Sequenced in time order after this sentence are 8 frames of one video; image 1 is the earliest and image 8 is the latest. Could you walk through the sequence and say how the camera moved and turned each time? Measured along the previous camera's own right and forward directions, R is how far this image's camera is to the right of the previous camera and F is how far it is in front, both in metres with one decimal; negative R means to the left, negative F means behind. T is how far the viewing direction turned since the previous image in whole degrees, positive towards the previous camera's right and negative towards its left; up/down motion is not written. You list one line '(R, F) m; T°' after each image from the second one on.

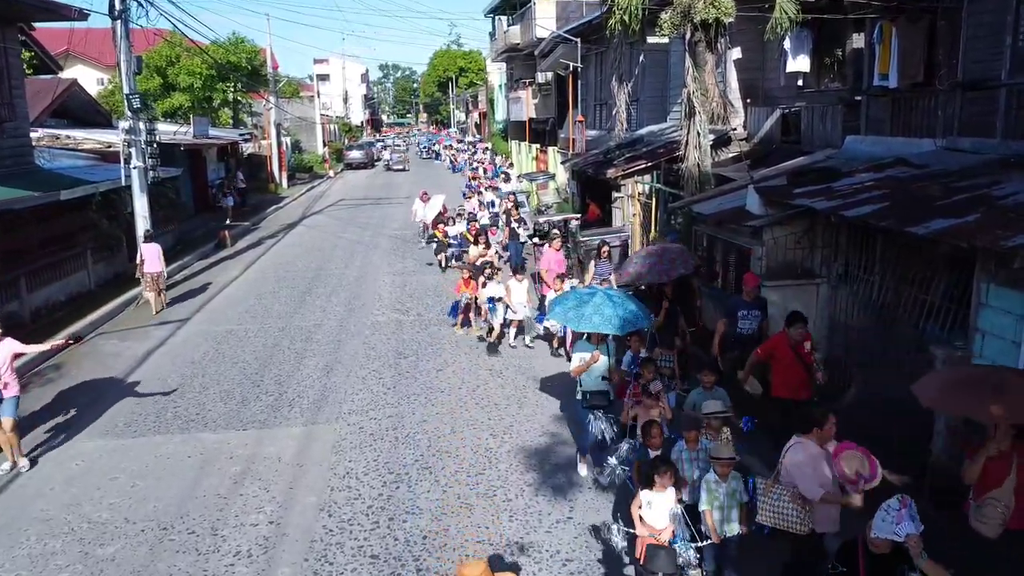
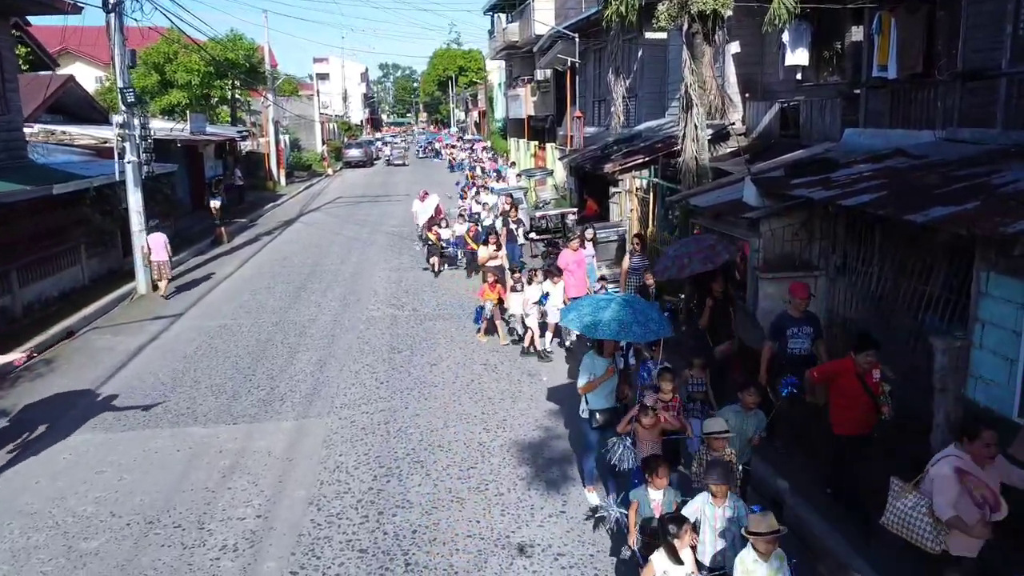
(+0.1, +0.1) m; 0°
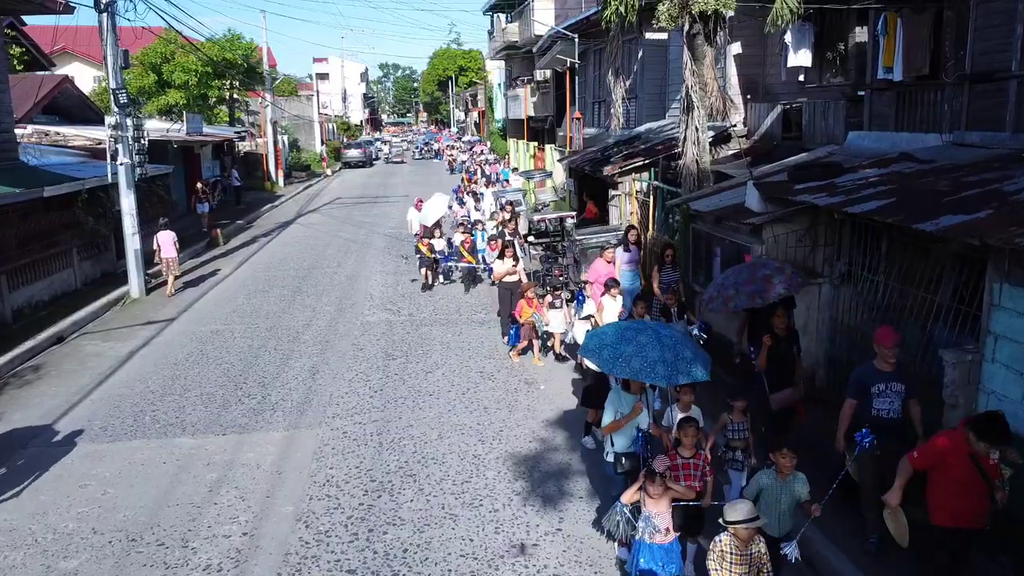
(0.0, +0.2) m; 0°
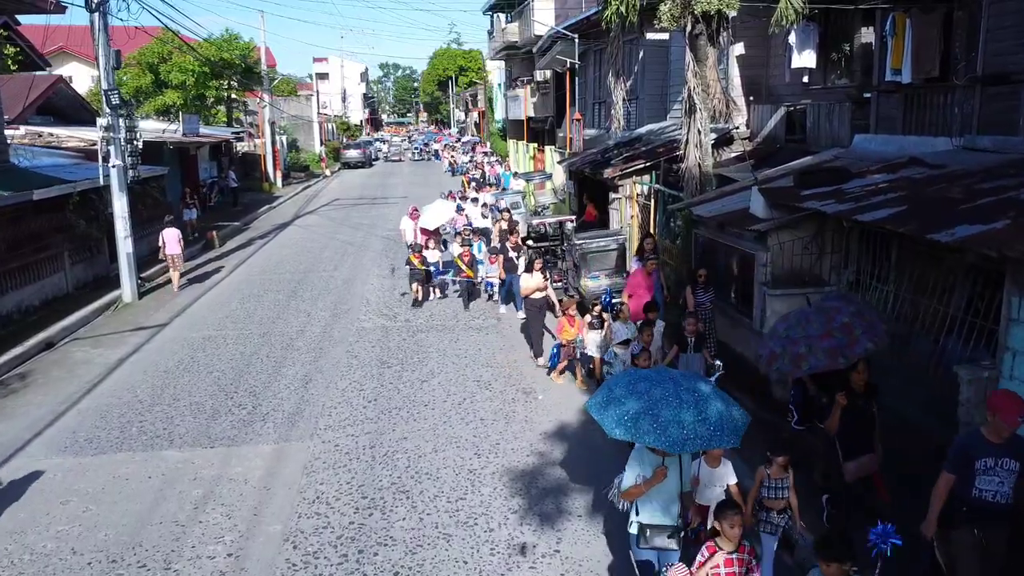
(0.0, +0.3) m; 0°
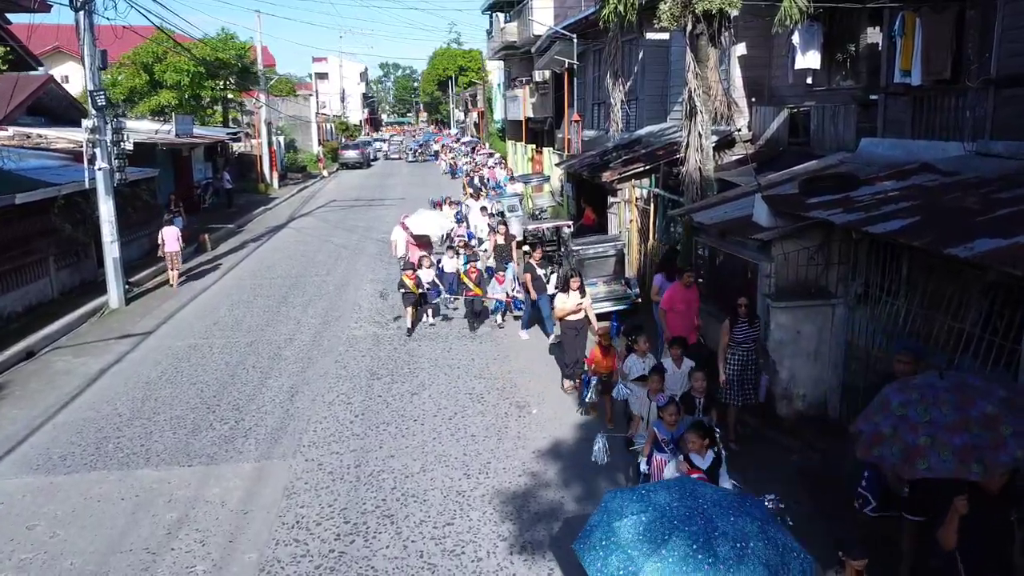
(+0.1, +0.4) m; 0°
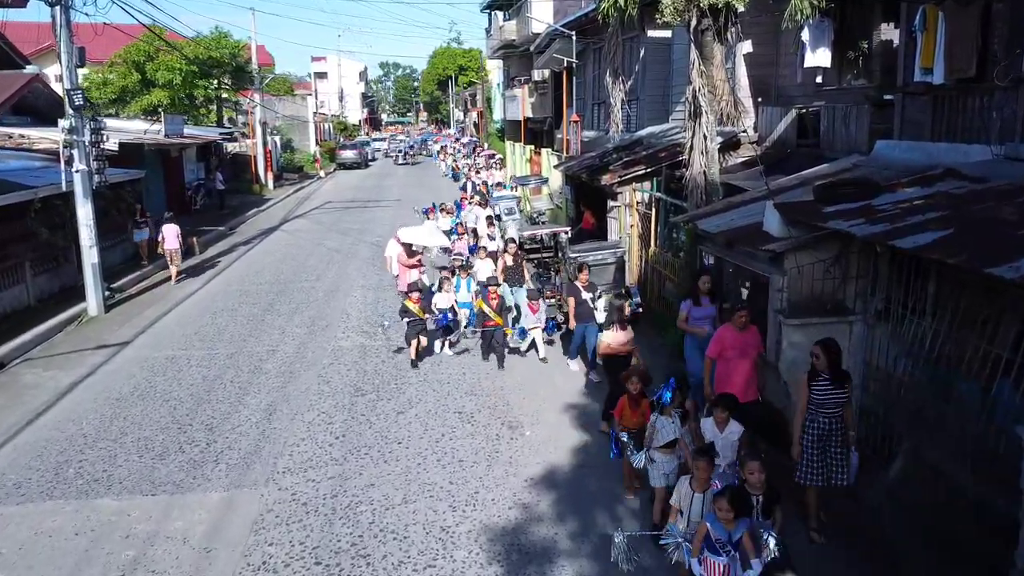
(+0.1, +0.6) m; 0°
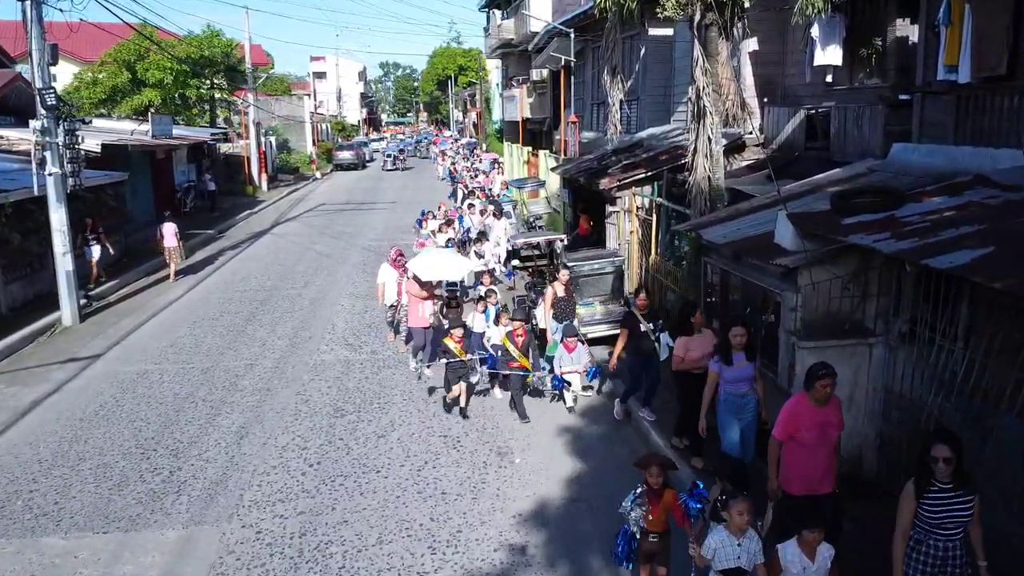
(+0.1, +0.7) m; 0°
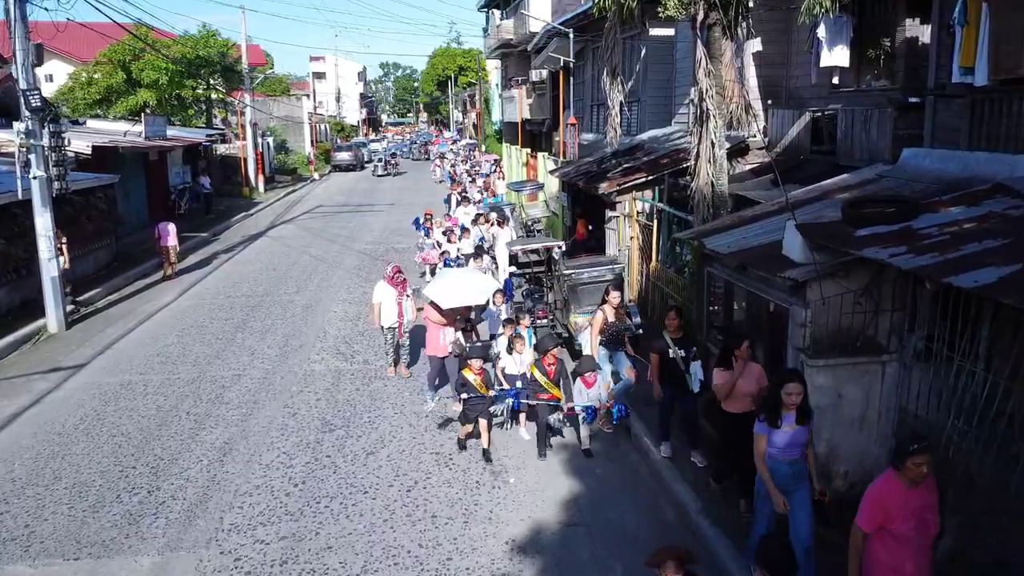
(+0.1, +0.4) m; 0°
